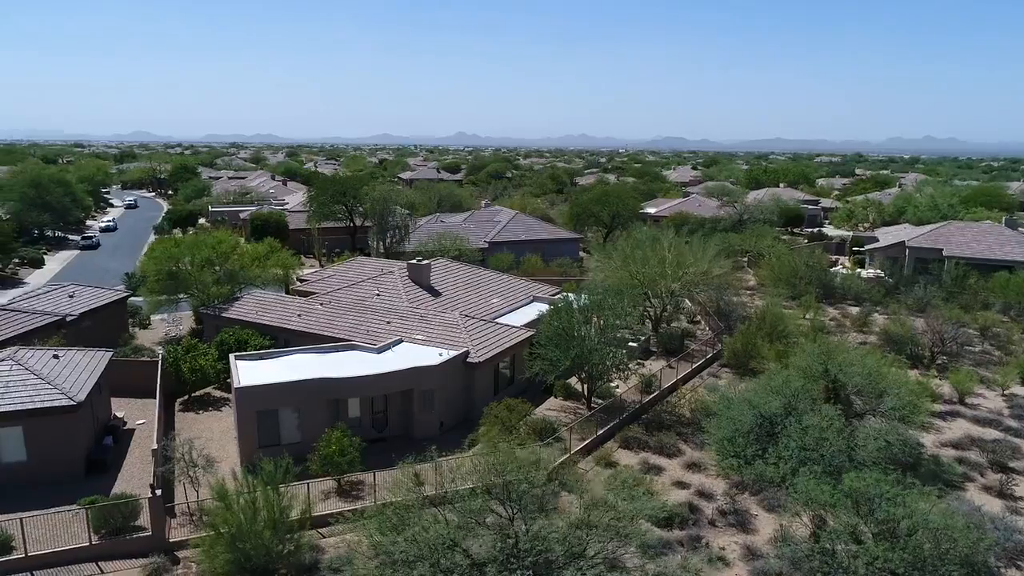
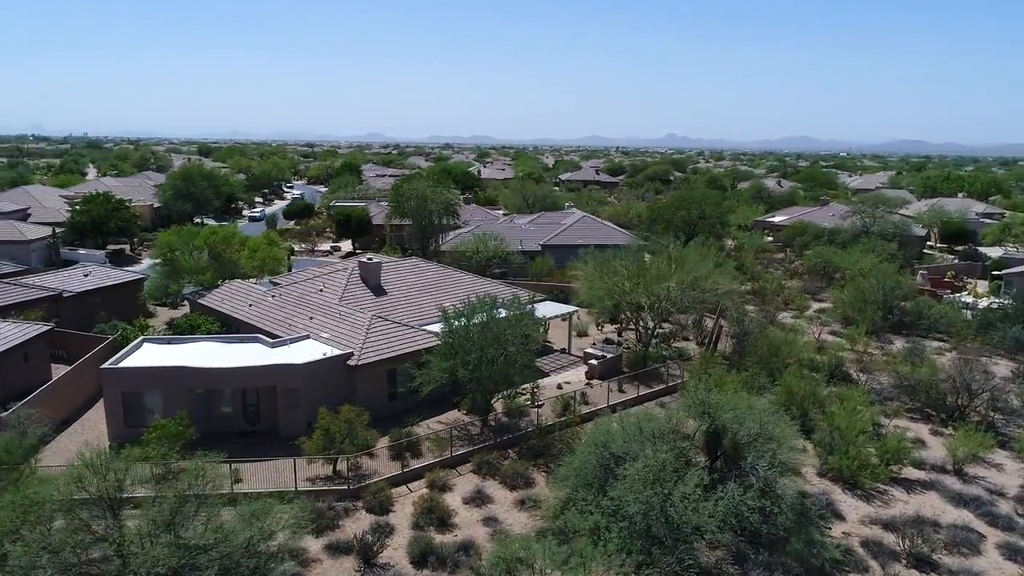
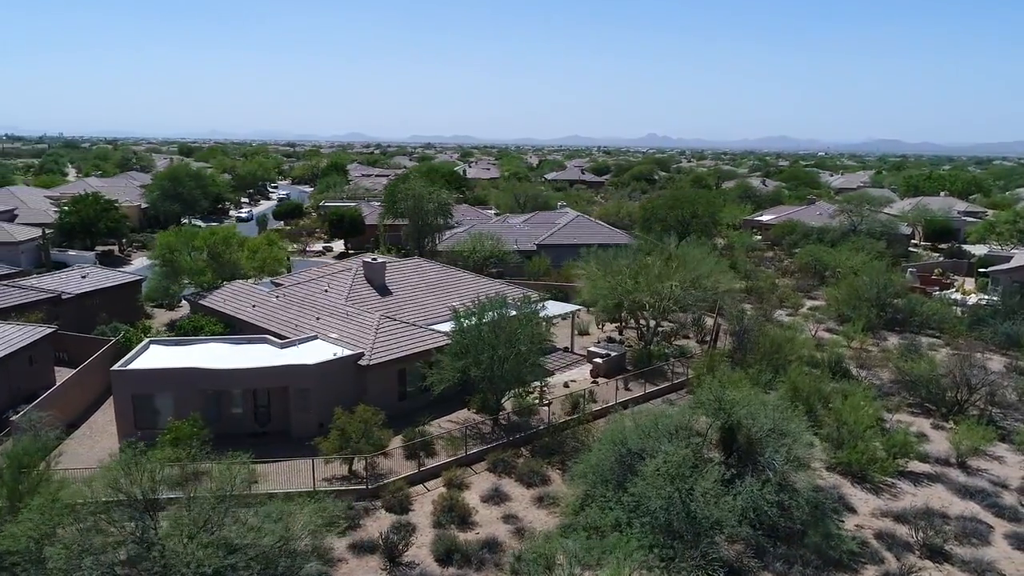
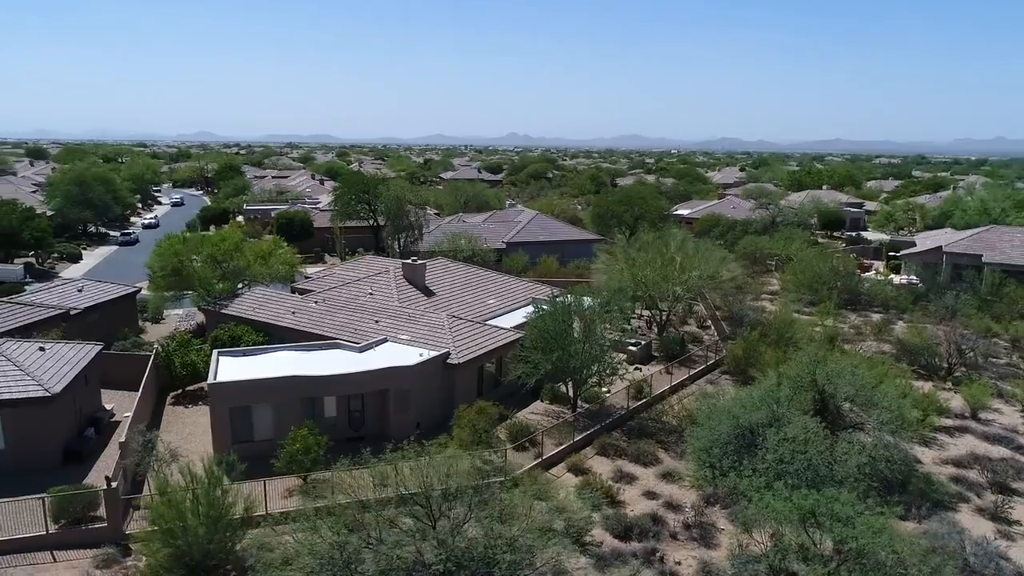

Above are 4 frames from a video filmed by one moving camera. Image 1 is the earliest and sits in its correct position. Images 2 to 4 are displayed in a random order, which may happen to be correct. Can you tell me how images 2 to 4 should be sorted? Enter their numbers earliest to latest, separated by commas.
4, 3, 2
